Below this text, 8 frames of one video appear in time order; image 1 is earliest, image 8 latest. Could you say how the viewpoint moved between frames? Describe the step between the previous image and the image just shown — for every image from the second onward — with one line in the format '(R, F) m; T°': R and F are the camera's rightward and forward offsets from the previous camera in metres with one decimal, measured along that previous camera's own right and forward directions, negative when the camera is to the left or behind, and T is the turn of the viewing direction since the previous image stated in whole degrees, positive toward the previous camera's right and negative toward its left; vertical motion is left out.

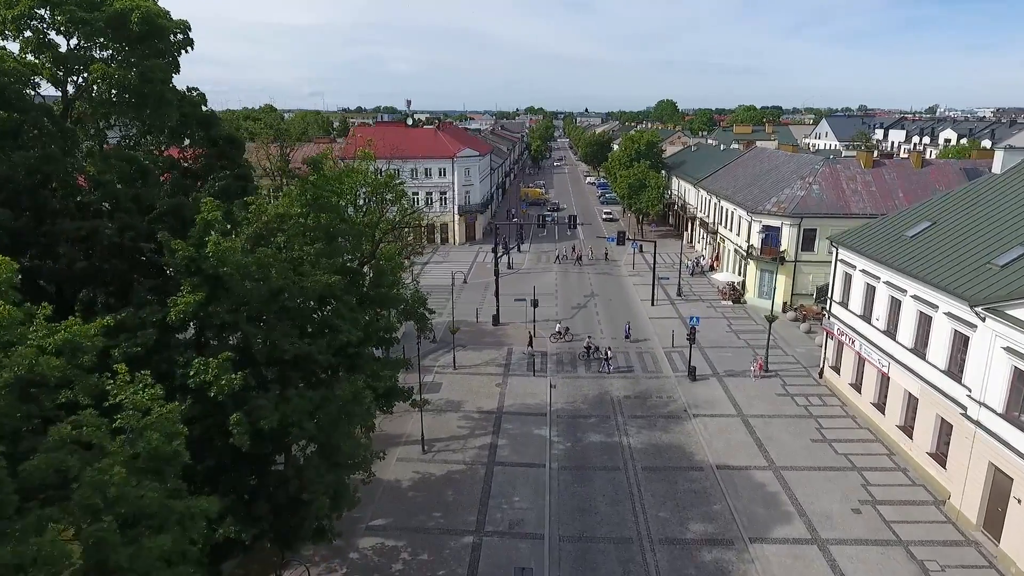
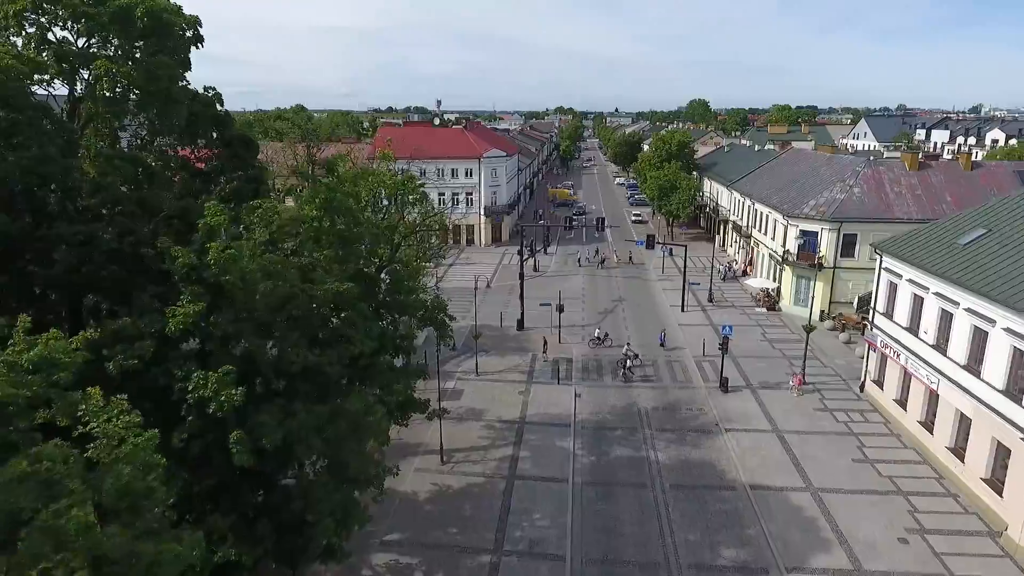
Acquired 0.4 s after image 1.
(+0.2, +1.0) m; -3°
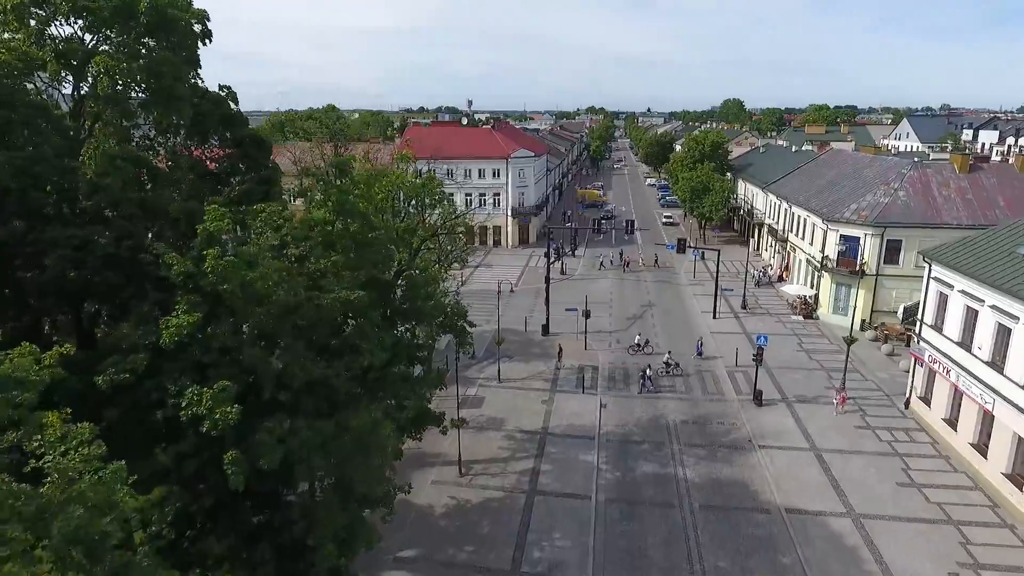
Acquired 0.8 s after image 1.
(+0.2, +1.0) m; -3°
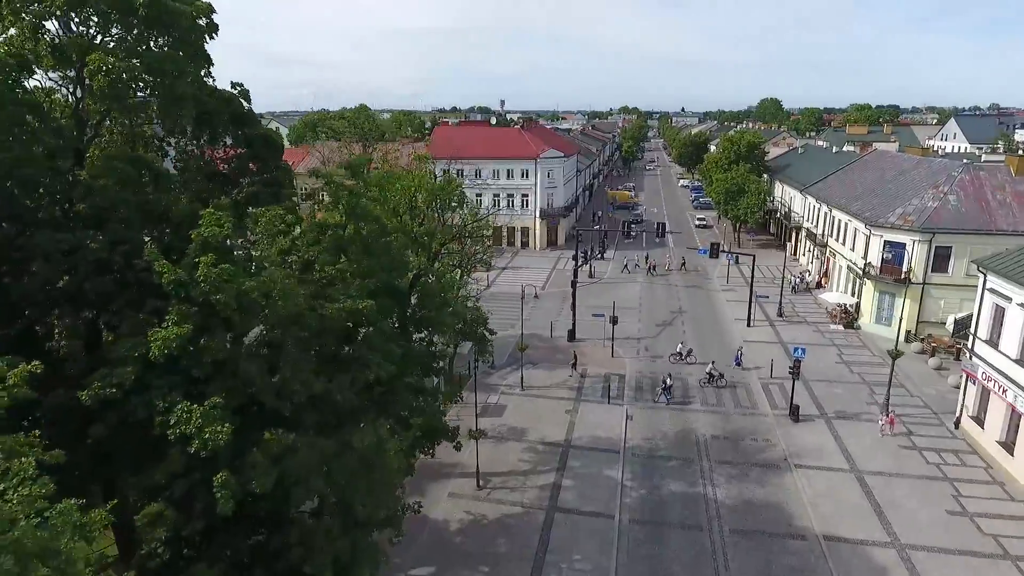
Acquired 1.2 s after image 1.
(+0.3, +1.0) m; -3°
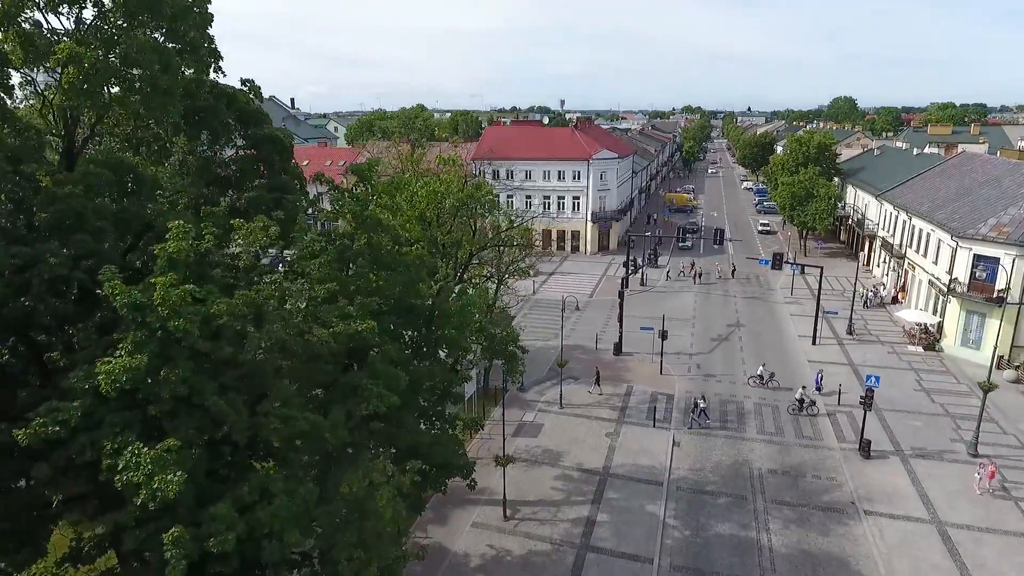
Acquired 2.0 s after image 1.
(+0.7, +2.0) m; -5°
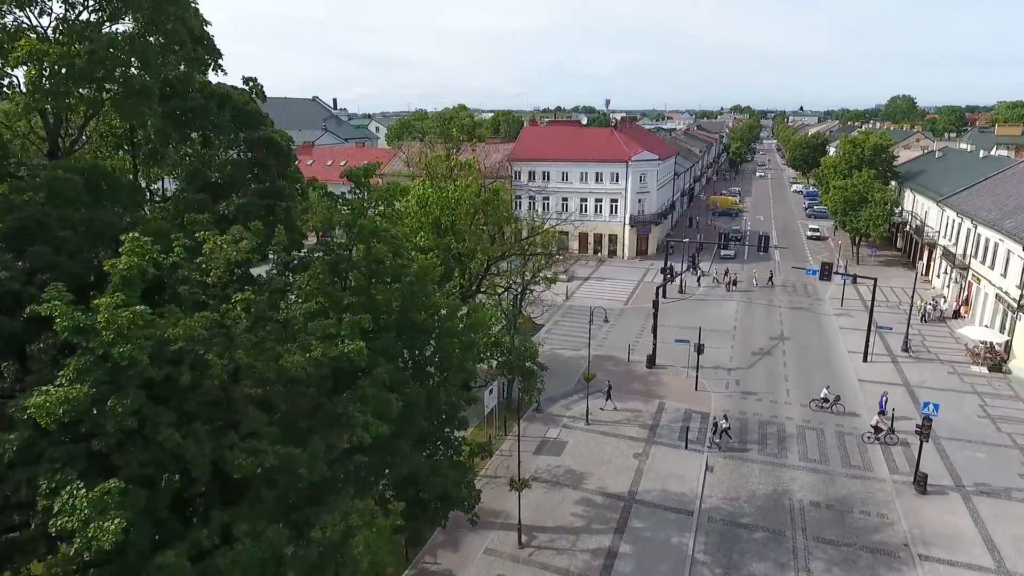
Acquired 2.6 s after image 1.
(+0.7, +1.4) m; -4°
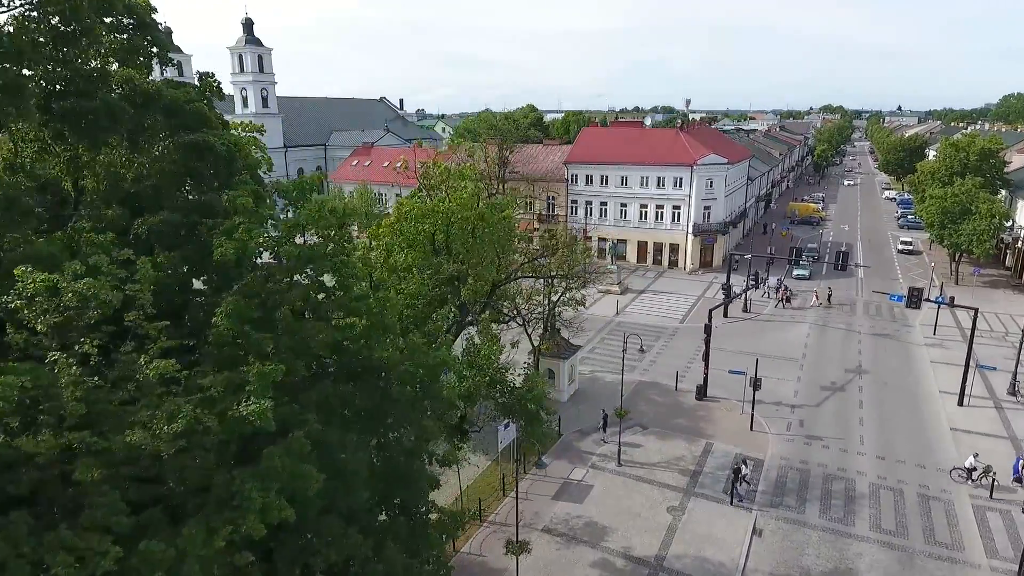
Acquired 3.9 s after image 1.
(+1.9, +3.0) m; -7°
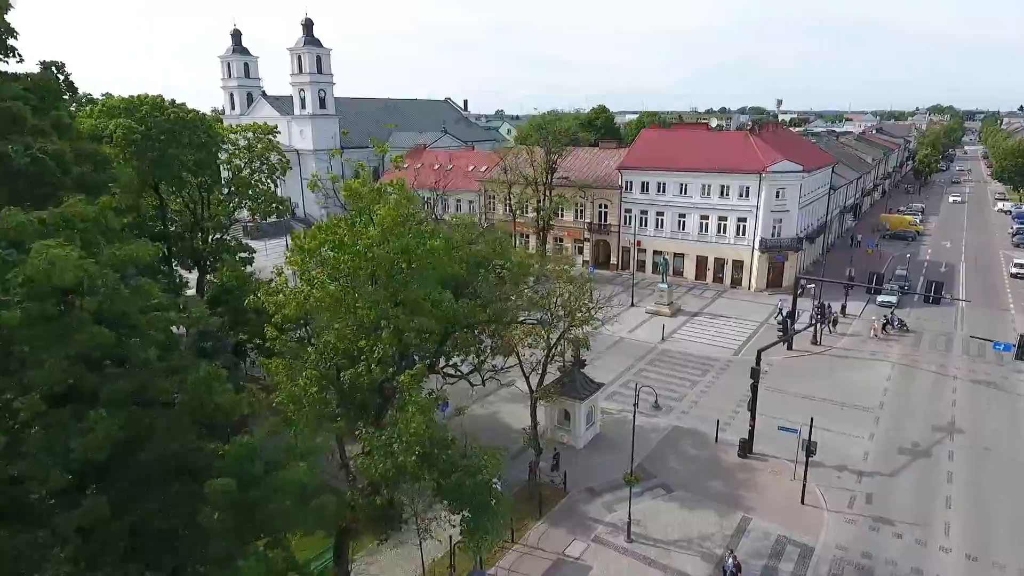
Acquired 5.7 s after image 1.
(+2.7, +4.0) m; -7°
